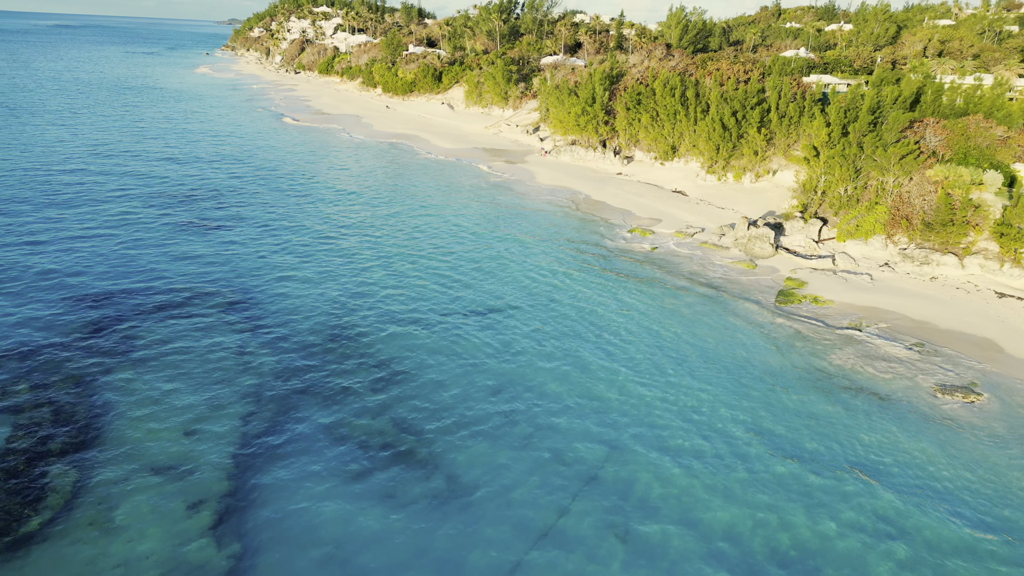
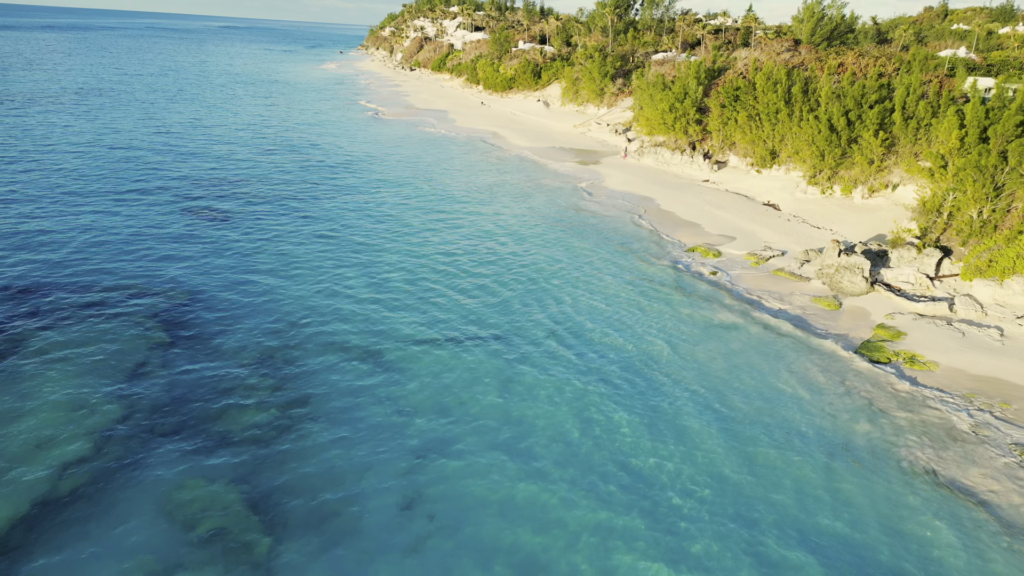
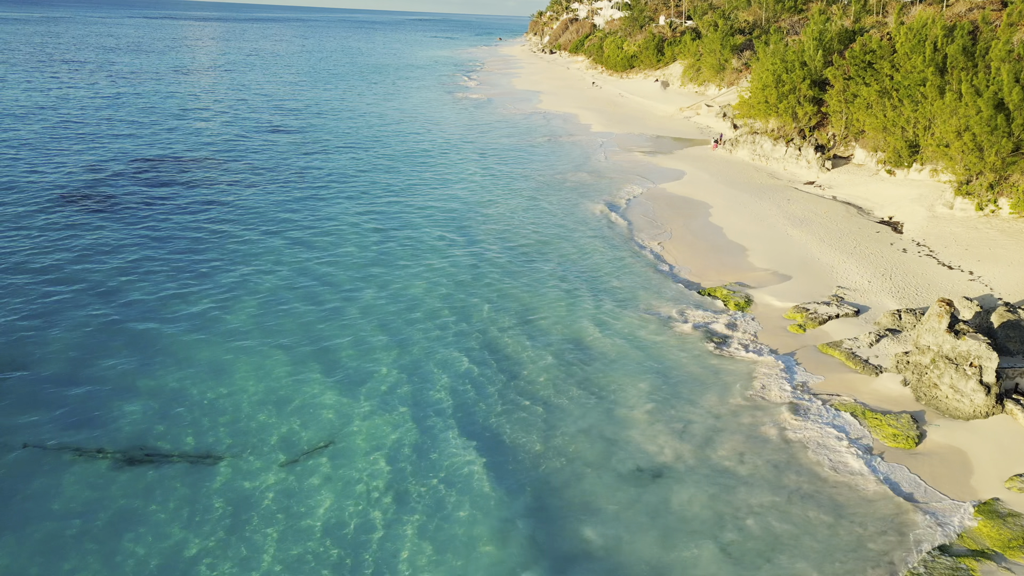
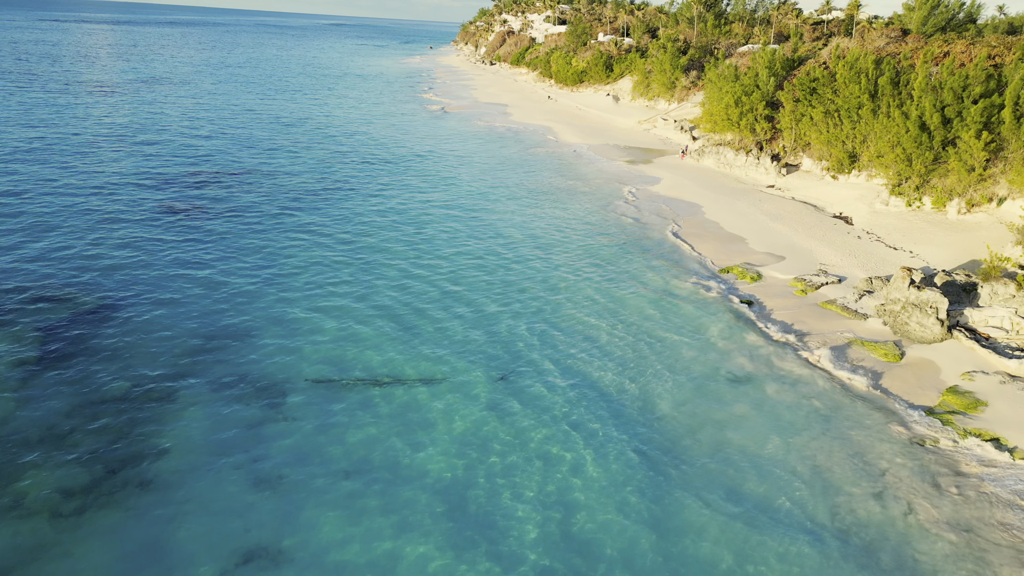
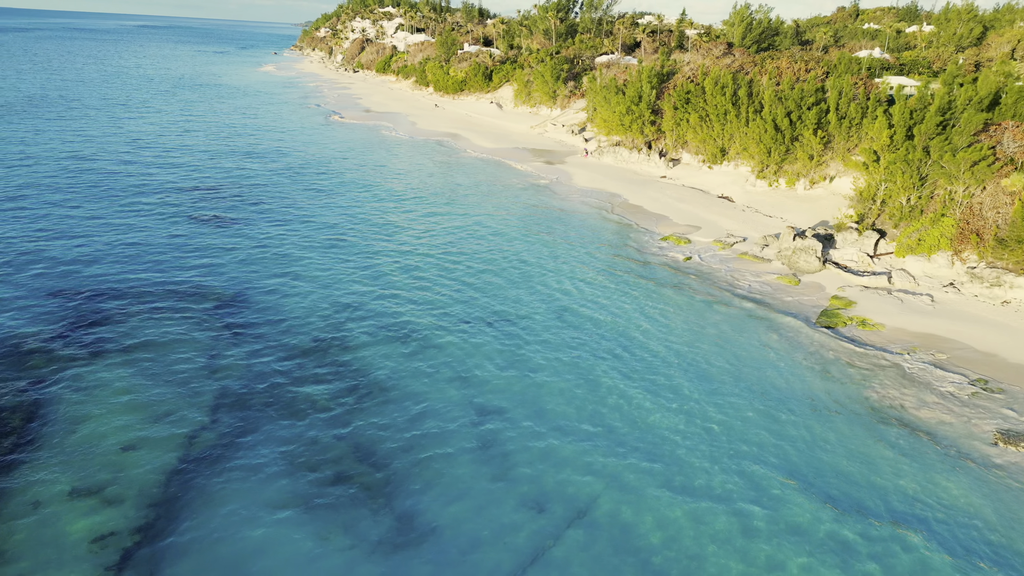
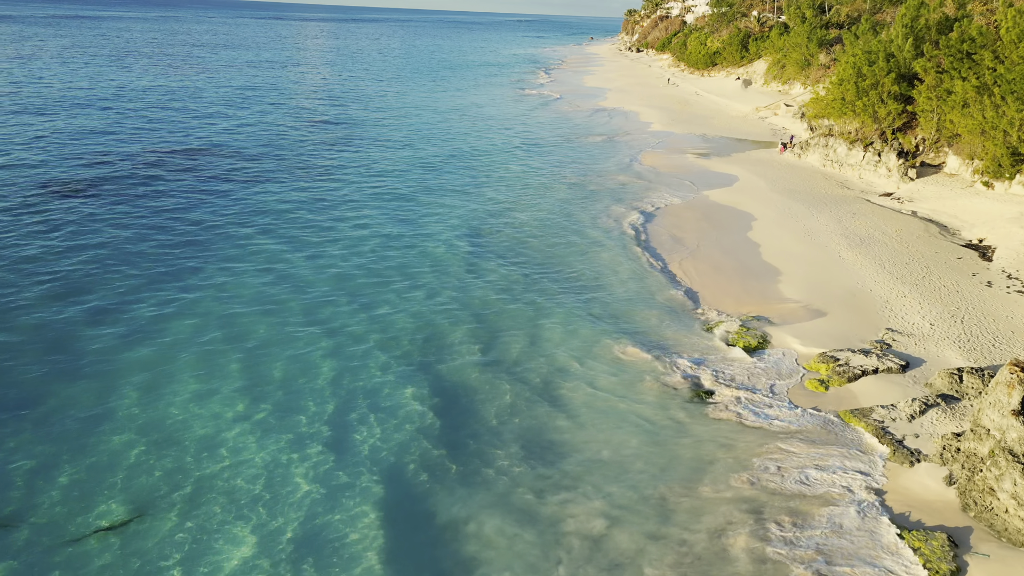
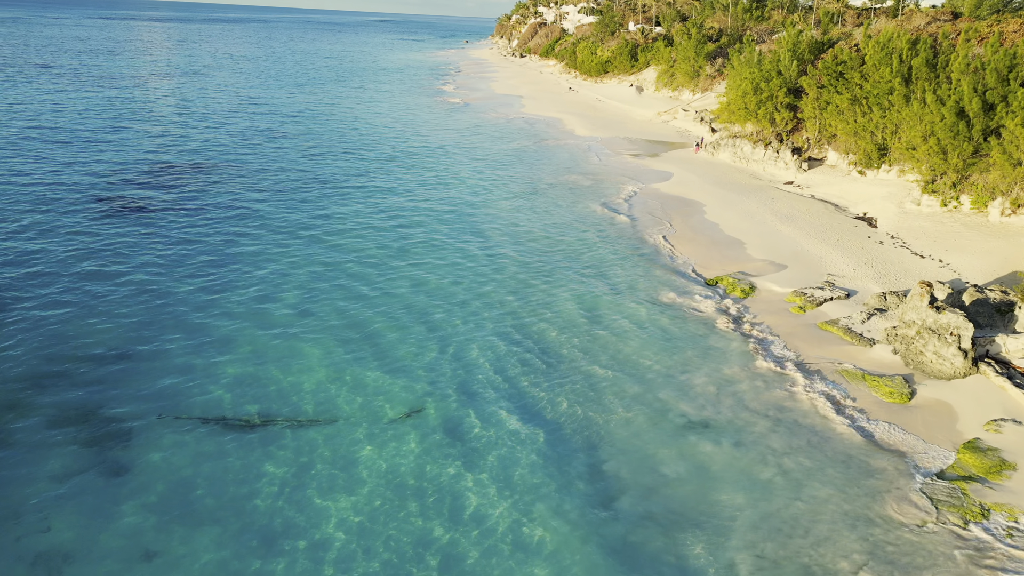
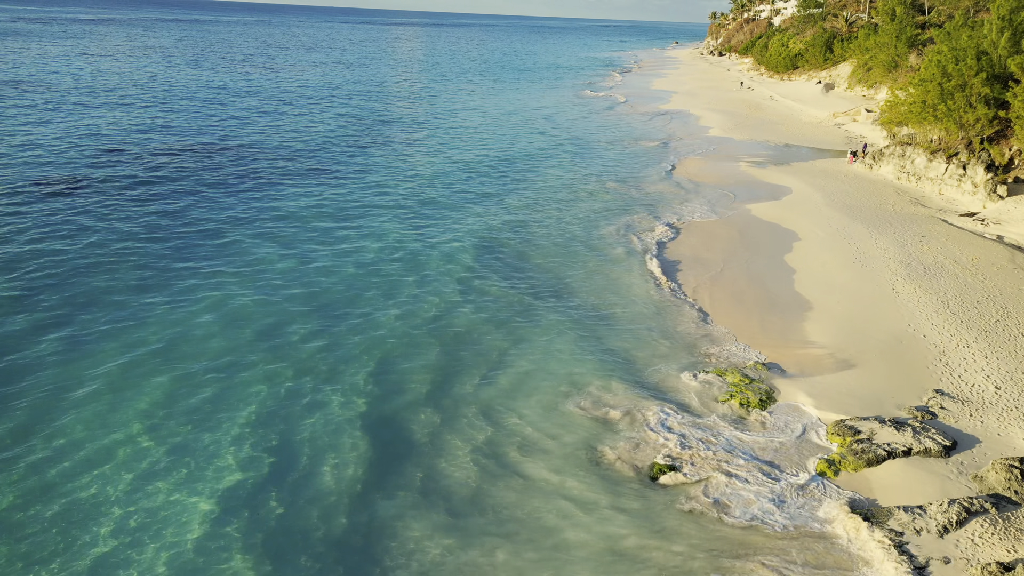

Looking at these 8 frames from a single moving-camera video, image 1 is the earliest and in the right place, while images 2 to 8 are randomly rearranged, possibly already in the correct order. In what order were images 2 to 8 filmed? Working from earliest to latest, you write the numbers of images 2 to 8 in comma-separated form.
5, 2, 4, 7, 3, 6, 8
